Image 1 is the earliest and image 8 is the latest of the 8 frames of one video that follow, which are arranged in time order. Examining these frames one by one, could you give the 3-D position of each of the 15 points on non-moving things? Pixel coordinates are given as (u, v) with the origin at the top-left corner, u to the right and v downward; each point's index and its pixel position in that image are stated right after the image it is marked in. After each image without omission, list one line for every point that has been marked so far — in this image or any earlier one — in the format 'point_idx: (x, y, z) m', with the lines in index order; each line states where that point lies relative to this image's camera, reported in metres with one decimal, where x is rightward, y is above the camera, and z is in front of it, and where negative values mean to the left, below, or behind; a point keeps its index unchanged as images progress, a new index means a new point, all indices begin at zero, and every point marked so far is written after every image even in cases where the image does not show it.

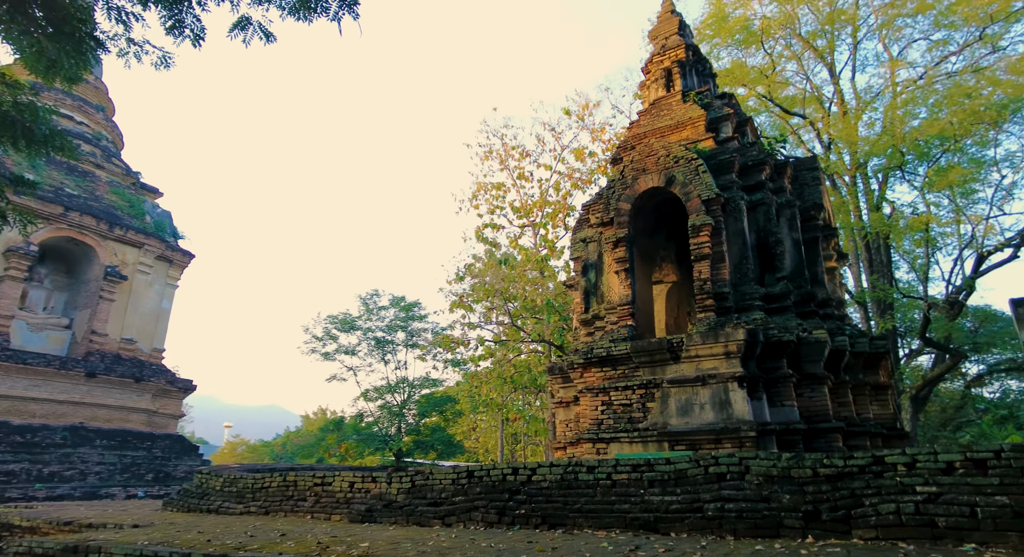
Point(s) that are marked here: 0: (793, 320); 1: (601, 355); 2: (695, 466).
0: (+3.6, -0.5, +7.7) m
1: (+1.3, -1.0, +8.2) m
2: (+1.4, -1.4, +4.6) m
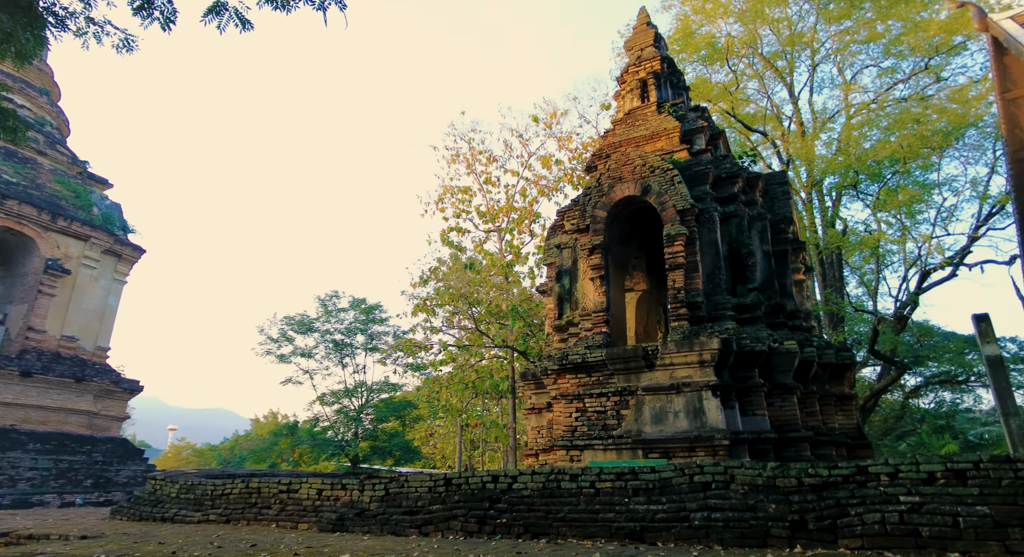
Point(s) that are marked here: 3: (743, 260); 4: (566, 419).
0: (+3.3, -0.7, +7.9) m
1: (+0.9, -1.1, +8.1) m
2: (+1.3, -1.5, +4.6) m
3: (+3.3, +0.3, +8.6) m
4: (+0.7, -1.9, +7.9) m
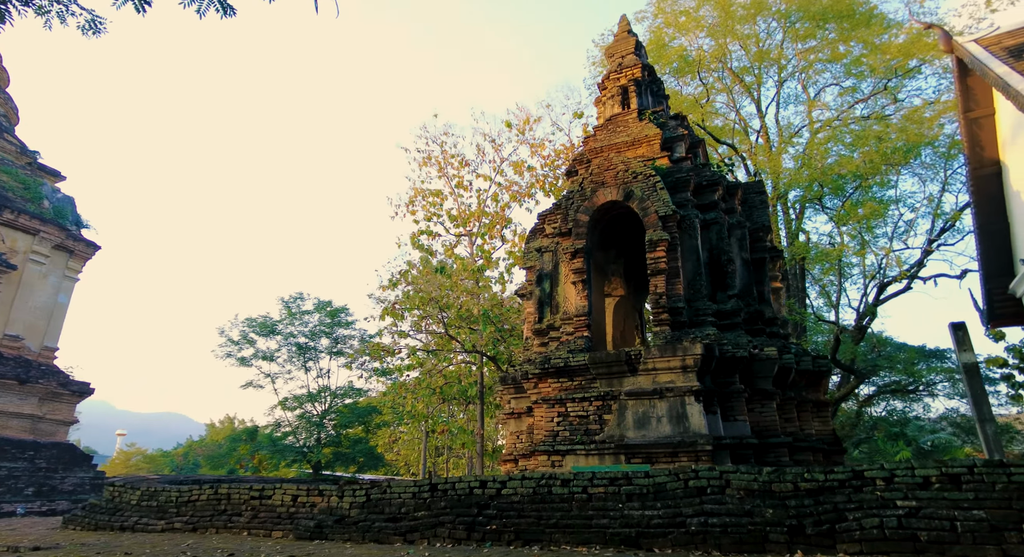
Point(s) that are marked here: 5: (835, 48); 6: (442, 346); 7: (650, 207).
0: (+3.1, -0.8, +7.9) m
1: (+0.6, -1.2, +8.1) m
2: (+1.2, -1.5, +4.5) m
3: (+3.1, +0.2, +8.7) m
4: (+0.5, -1.9, +7.8) m
5: (+10.5, +7.5, +19.6) m
6: (-2.4, -2.1, +18.8) m
7: (+2.0, +1.0, +8.6) m
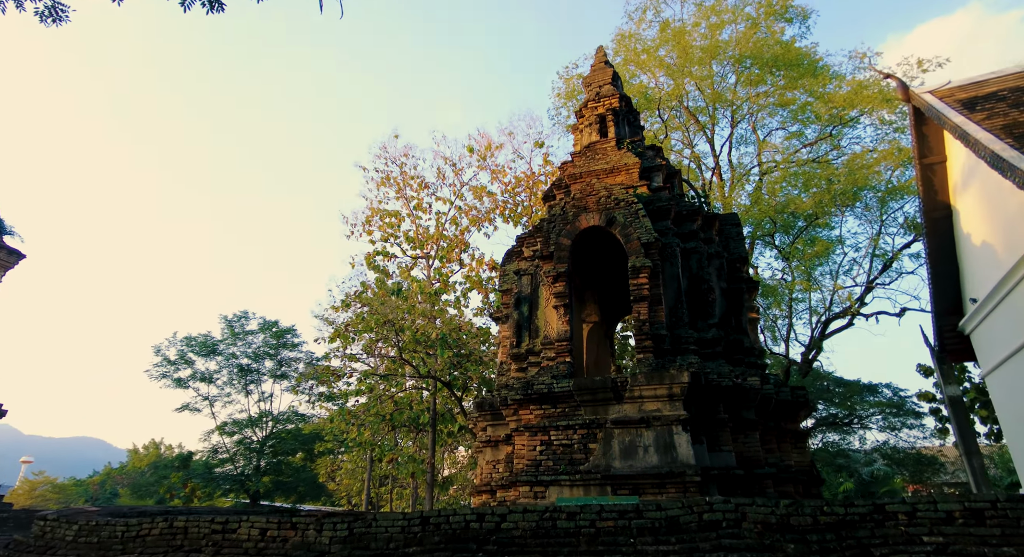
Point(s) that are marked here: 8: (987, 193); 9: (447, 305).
0: (+2.8, -1.2, +7.9) m
1: (+0.4, -1.5, +7.8) m
2: (+1.3, -1.7, +4.3) m
3: (+2.8, -0.3, +8.7) m
4: (+0.2, -2.2, +7.6) m
5: (+9.4, +6.4, +20.6) m
6: (-3.6, -2.8, +18.2) m
7: (+1.7, +0.6, +8.6) m
8: (+7.2, +1.3, +9.2) m
9: (-1.9, -0.8, +18.6) m
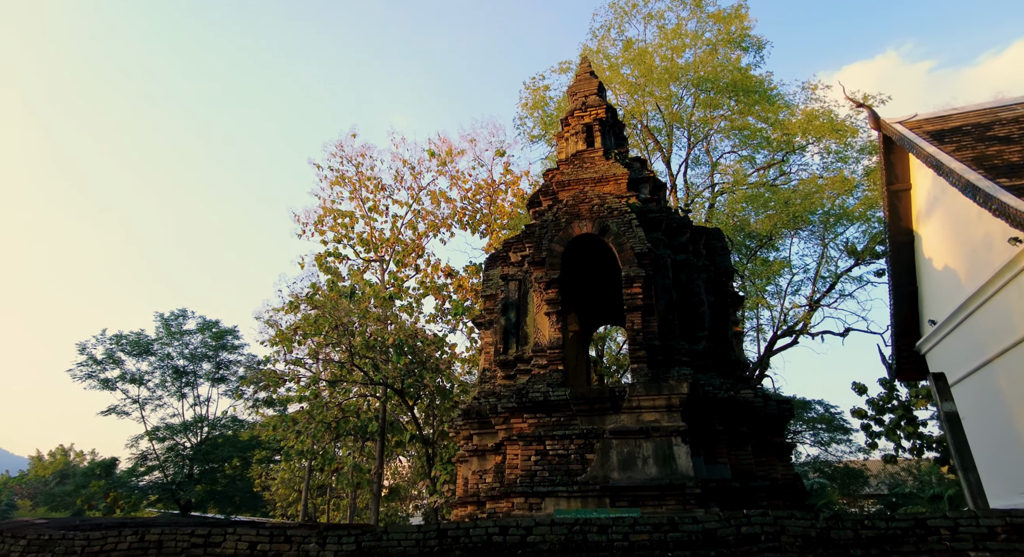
0: (+2.7, -1.3, +7.9) m
1: (+0.3, -1.6, +7.6) m
2: (+1.5, -1.8, +4.2) m
3: (+2.7, -0.4, +8.8) m
4: (+0.1, -2.3, +7.3) m
5: (+8.4, +5.7, +21.3) m
6: (-4.7, -2.9, +17.5) m
7: (+1.7, +0.5, +8.6) m
8: (+7.1, +0.9, +9.7) m
9: (-3.0, -1.0, +18.2) m
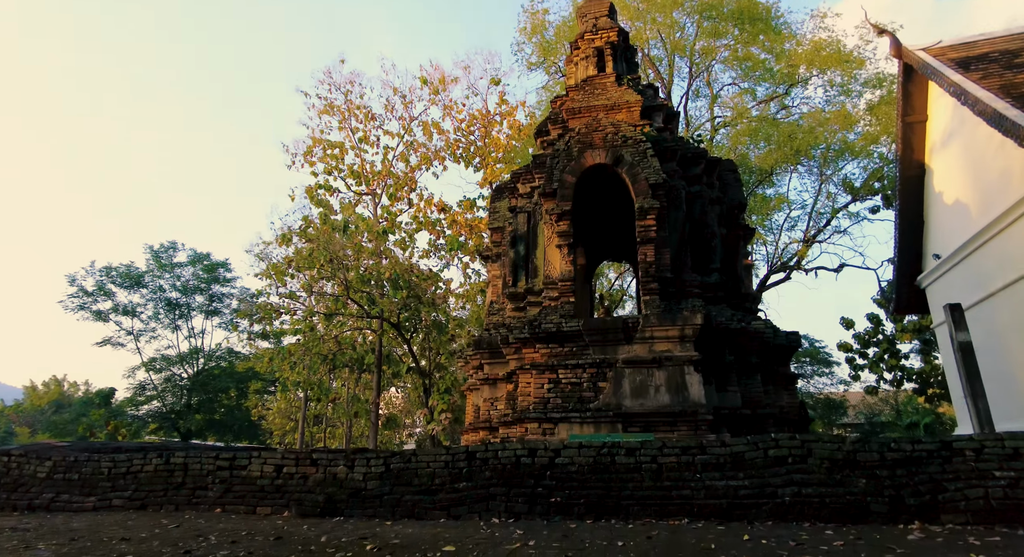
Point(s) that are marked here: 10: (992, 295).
0: (+2.9, -0.4, +8.0) m
1: (+0.5, -0.7, +7.6) m
2: (+1.7, -1.2, +4.3) m
3: (+2.8, +0.6, +8.7) m
4: (+0.3, -1.4, +7.4) m
5: (+8.3, +8.0, +20.6) m
6: (-4.7, -0.9, +17.5) m
7: (+1.8, +1.5, +8.4) m
8: (+7.2, +2.0, +9.5) m
9: (-3.1, +1.1, +18.0) m
10: (+7.3, -0.2, +9.0) m
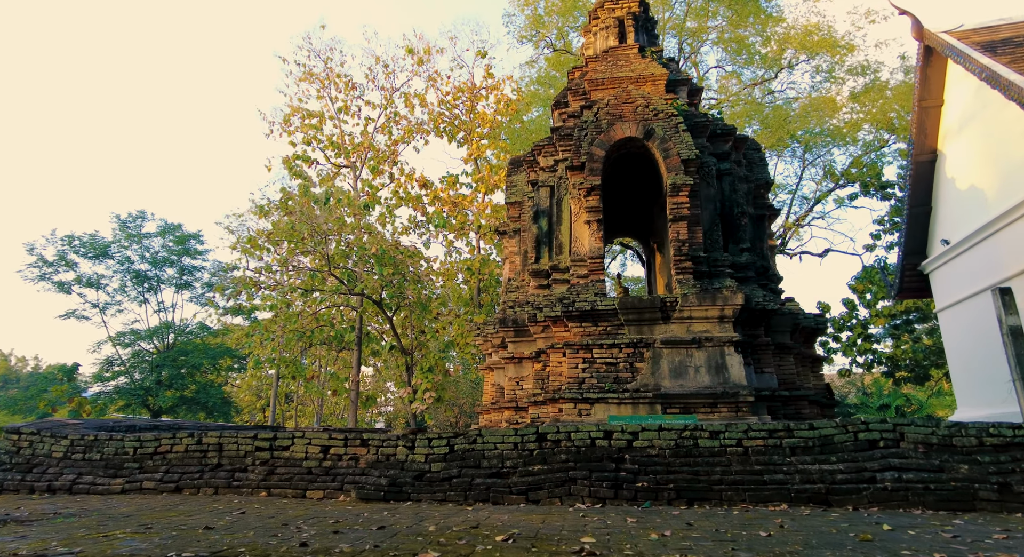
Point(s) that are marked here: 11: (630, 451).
0: (+3.3, -0.2, +7.9) m
1: (+0.9, -0.4, +7.4) m
2: (+2.3, -1.1, +4.2) m
3: (+3.2, +0.8, +8.5) m
4: (+0.7, -1.1, +7.2) m
5: (+8.2, +8.6, +20.5) m
6: (-4.9, -0.1, +17.0) m
7: (+2.2, +1.8, +8.2) m
8: (+7.6, +2.2, +9.6) m
9: (-3.2, +1.8, +17.5) m
10: (+7.6, 0.0, +9.1) m
11: (+0.8, -1.2, +4.3) m
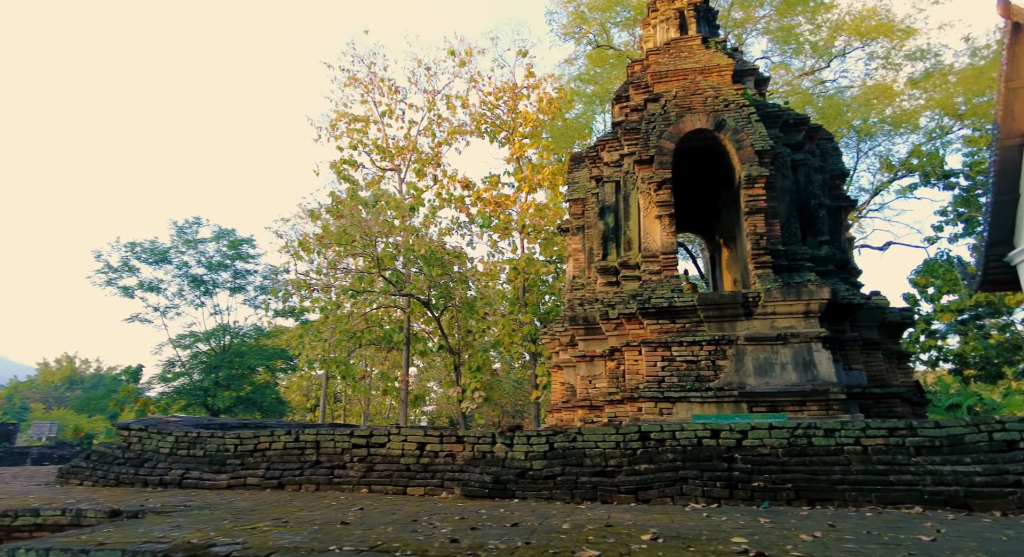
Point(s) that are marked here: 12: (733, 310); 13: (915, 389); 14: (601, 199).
0: (+4.2, -0.1, +7.6) m
1: (+1.8, -0.3, +7.3) m
2: (+3.0, -1.0, +3.9) m
3: (+4.1, +0.9, +8.3) m
4: (+1.6, -1.1, +7.1) m
5: (+9.8, +8.7, +19.9) m
6: (-3.4, -0.2, +17.2) m
7: (+3.1, +1.8, +7.9) m
8: (+8.6, +2.4, +9.0) m
9: (-1.7, +1.8, +17.6) m
10: (+8.6, +0.1, +8.6) m
11: (+1.6, -1.2, +4.1) m
12: (+2.6, -0.4, +7.0) m
13: (+5.2, -1.4, +7.7) m
14: (+1.4, +1.2, +8.9) m
